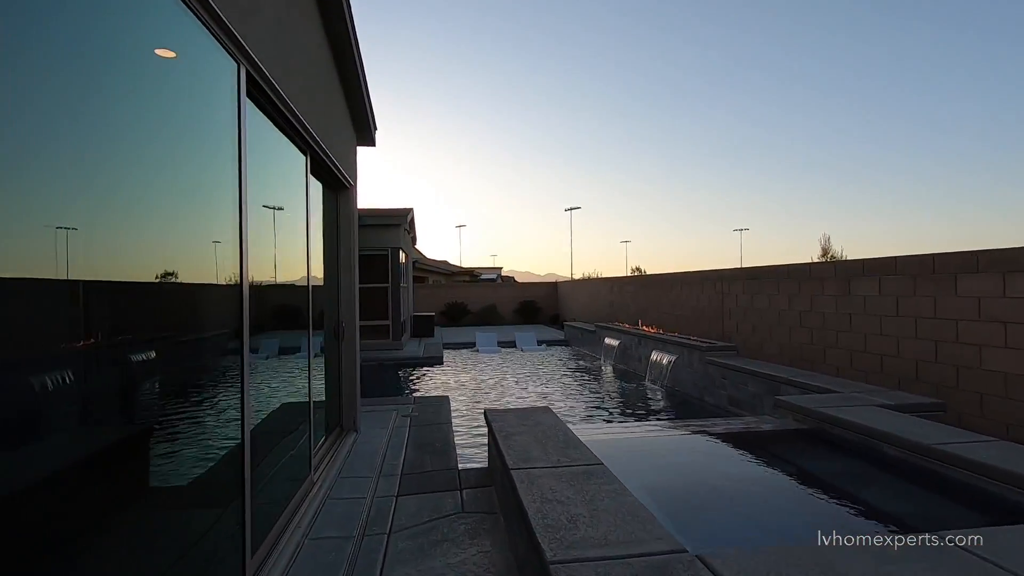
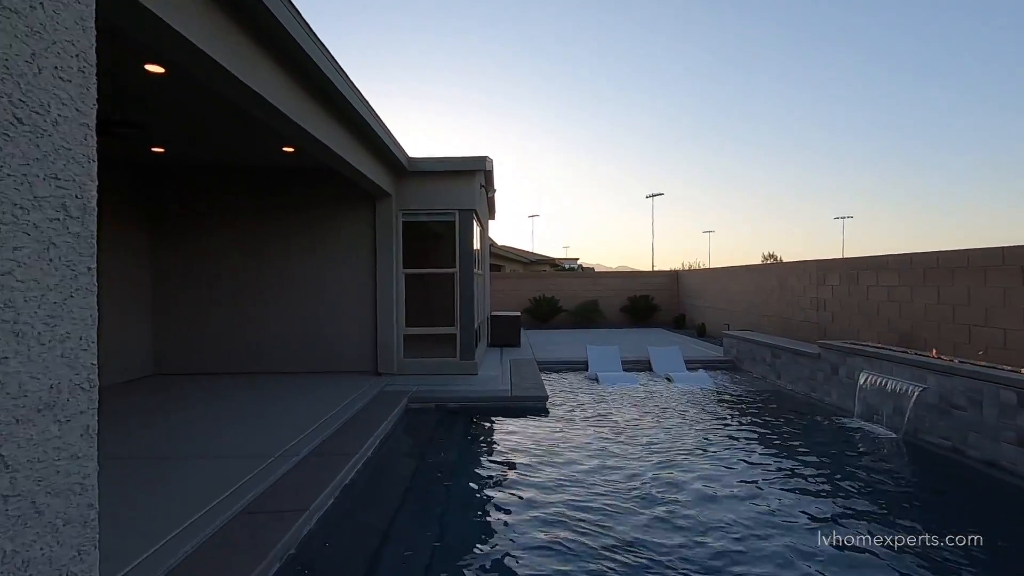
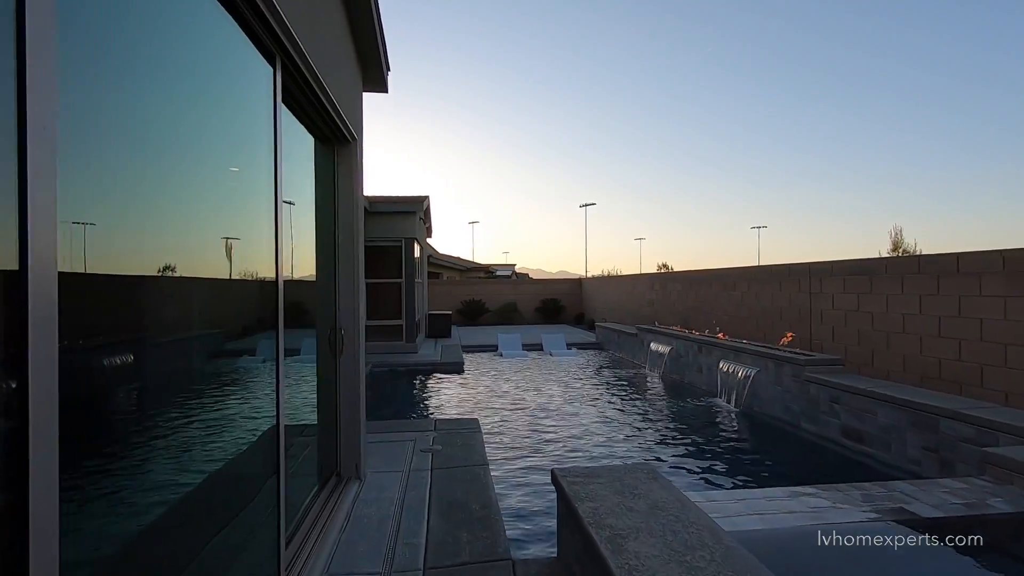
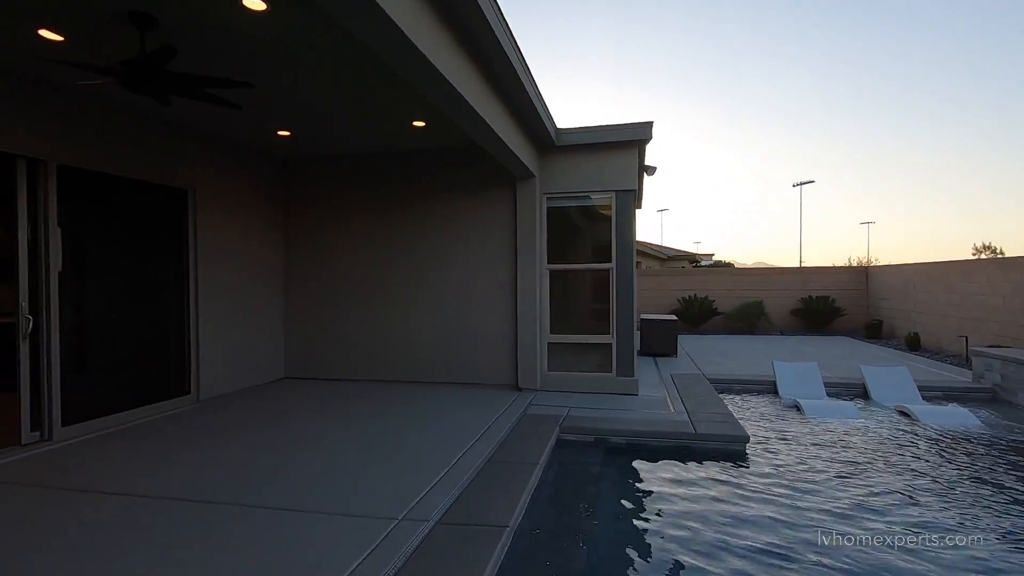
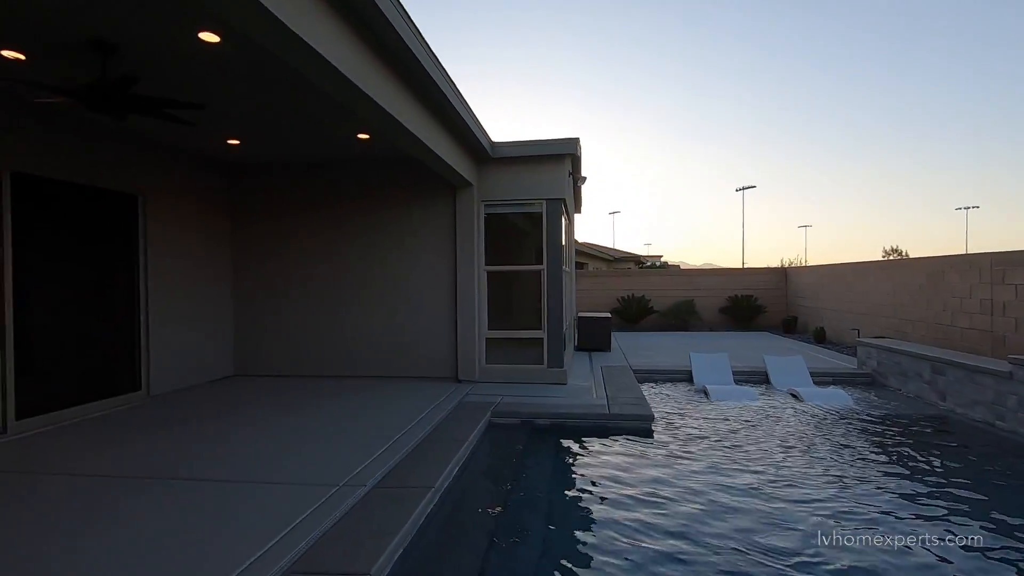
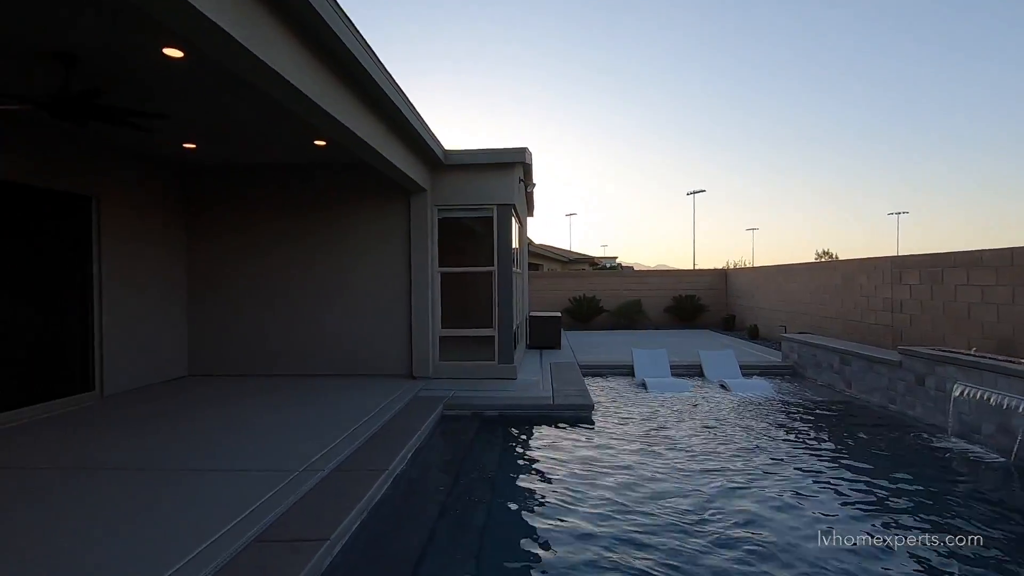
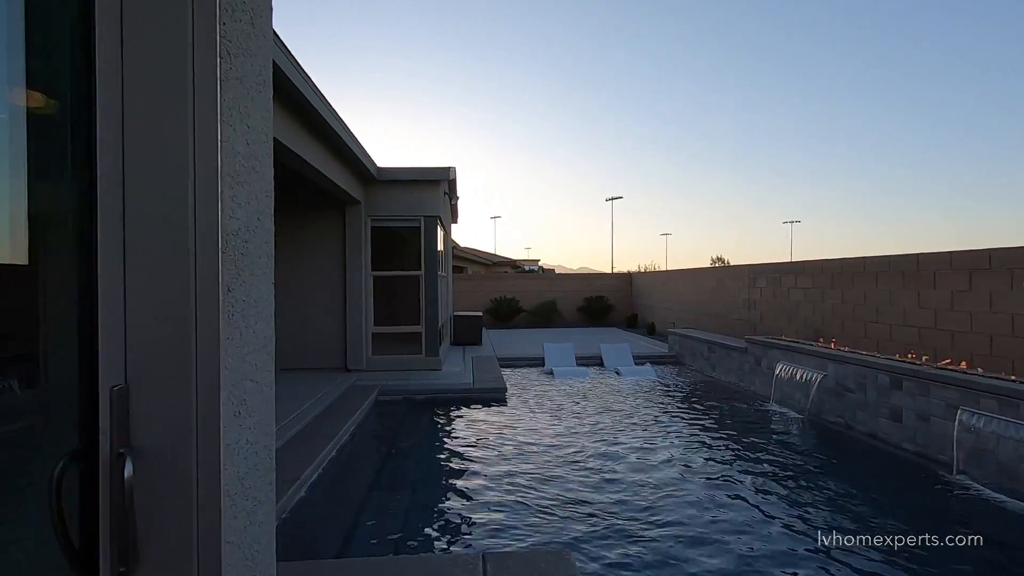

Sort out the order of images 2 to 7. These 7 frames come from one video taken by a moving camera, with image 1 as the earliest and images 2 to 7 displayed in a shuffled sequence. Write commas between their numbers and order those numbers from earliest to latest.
3, 7, 2, 6, 5, 4
